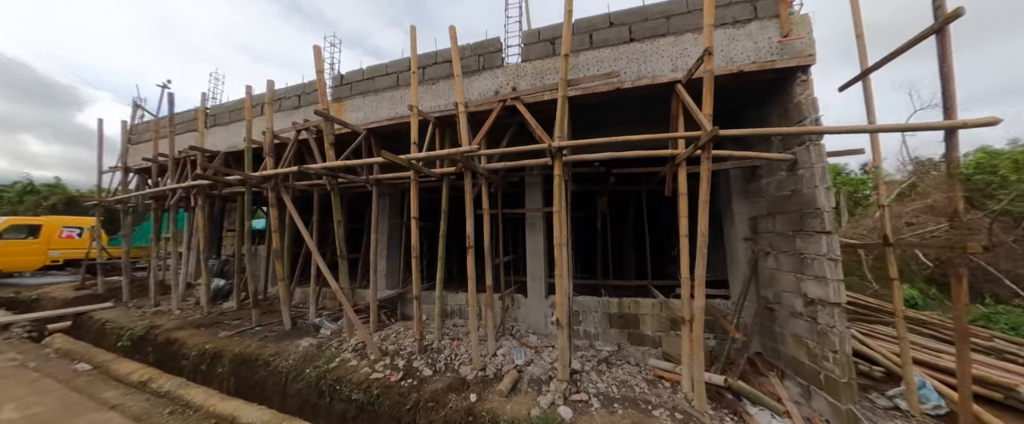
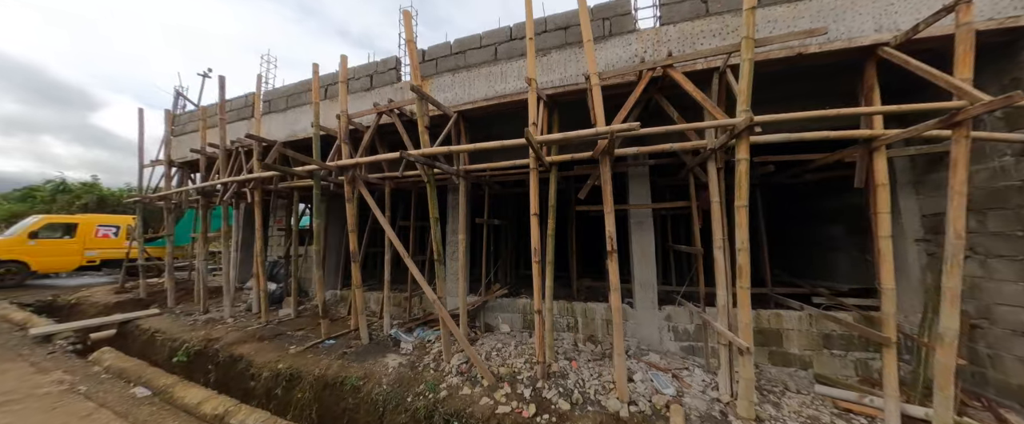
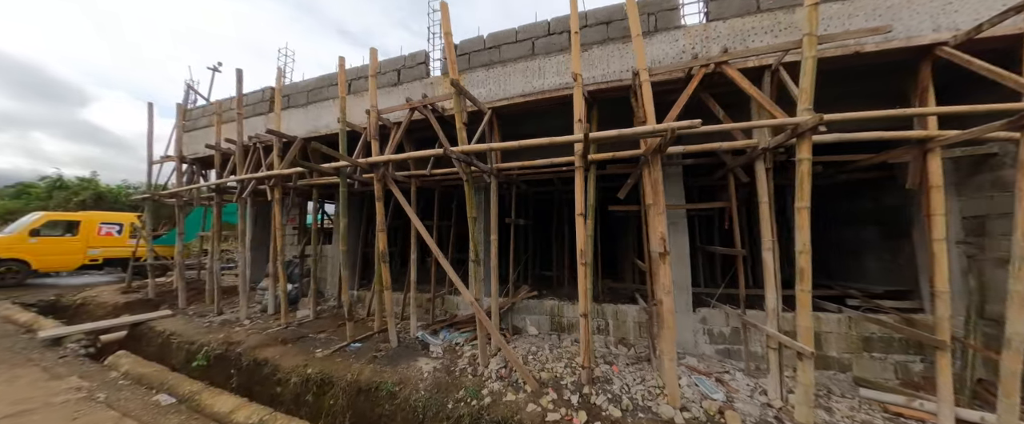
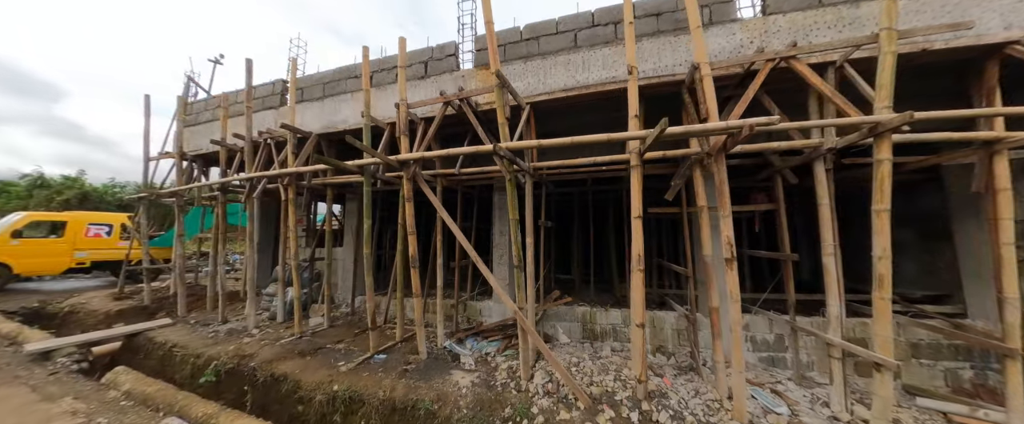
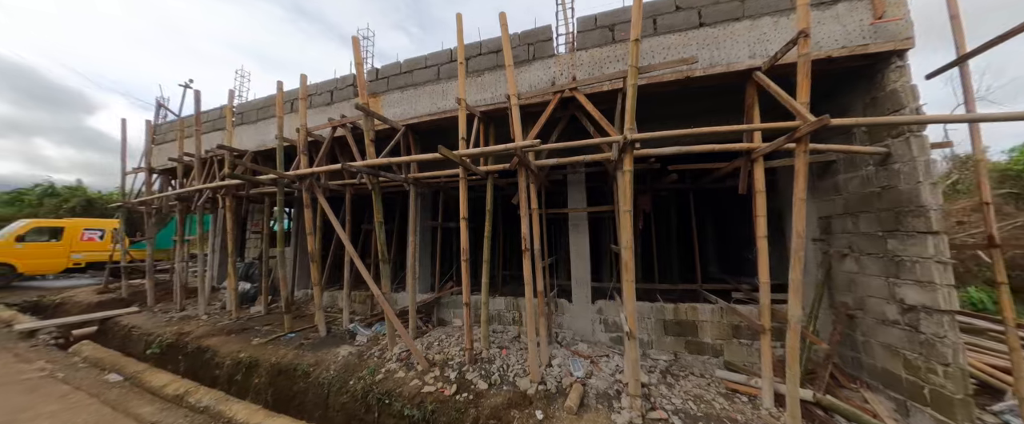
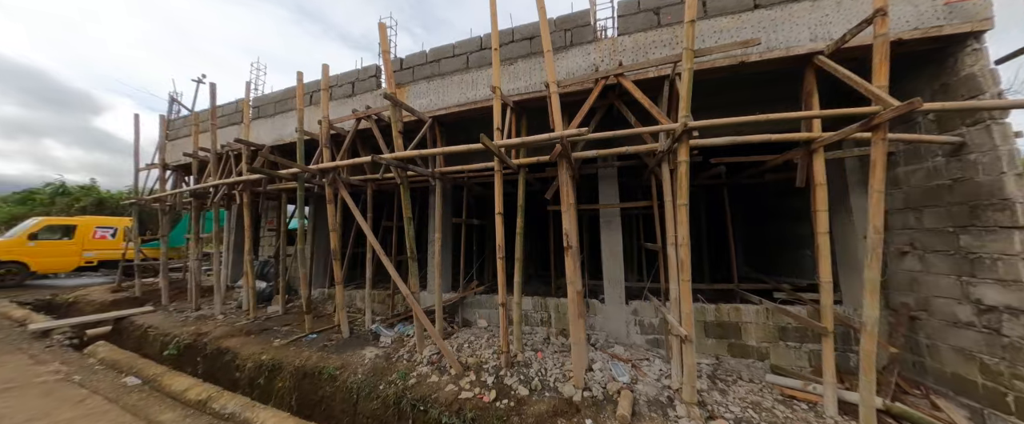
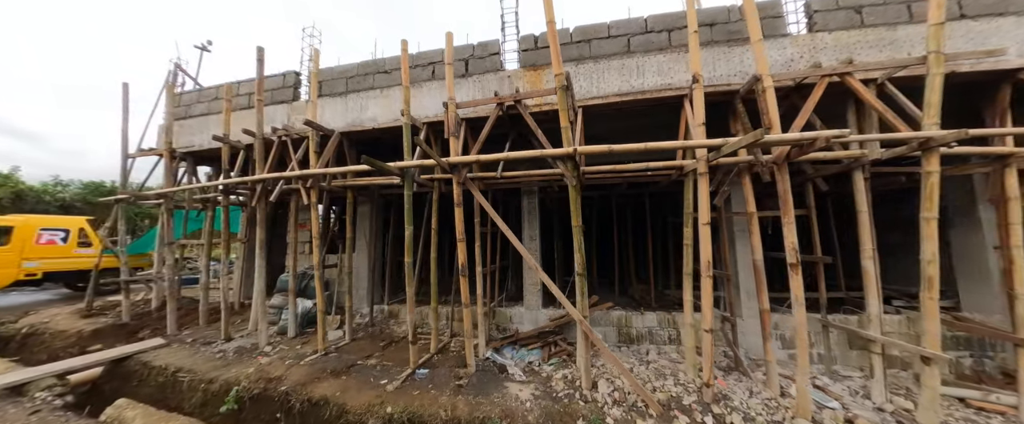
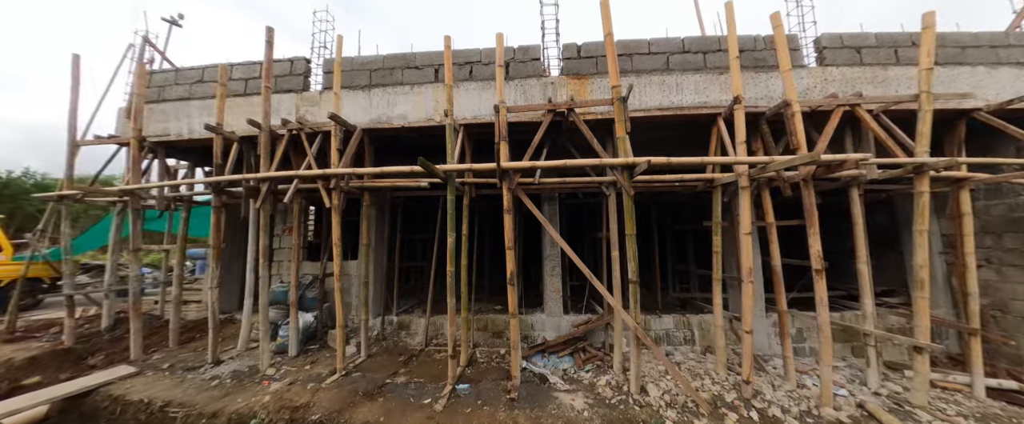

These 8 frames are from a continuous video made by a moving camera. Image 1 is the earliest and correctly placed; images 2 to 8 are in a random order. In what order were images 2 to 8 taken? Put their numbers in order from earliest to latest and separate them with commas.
5, 6, 2, 3, 4, 7, 8
